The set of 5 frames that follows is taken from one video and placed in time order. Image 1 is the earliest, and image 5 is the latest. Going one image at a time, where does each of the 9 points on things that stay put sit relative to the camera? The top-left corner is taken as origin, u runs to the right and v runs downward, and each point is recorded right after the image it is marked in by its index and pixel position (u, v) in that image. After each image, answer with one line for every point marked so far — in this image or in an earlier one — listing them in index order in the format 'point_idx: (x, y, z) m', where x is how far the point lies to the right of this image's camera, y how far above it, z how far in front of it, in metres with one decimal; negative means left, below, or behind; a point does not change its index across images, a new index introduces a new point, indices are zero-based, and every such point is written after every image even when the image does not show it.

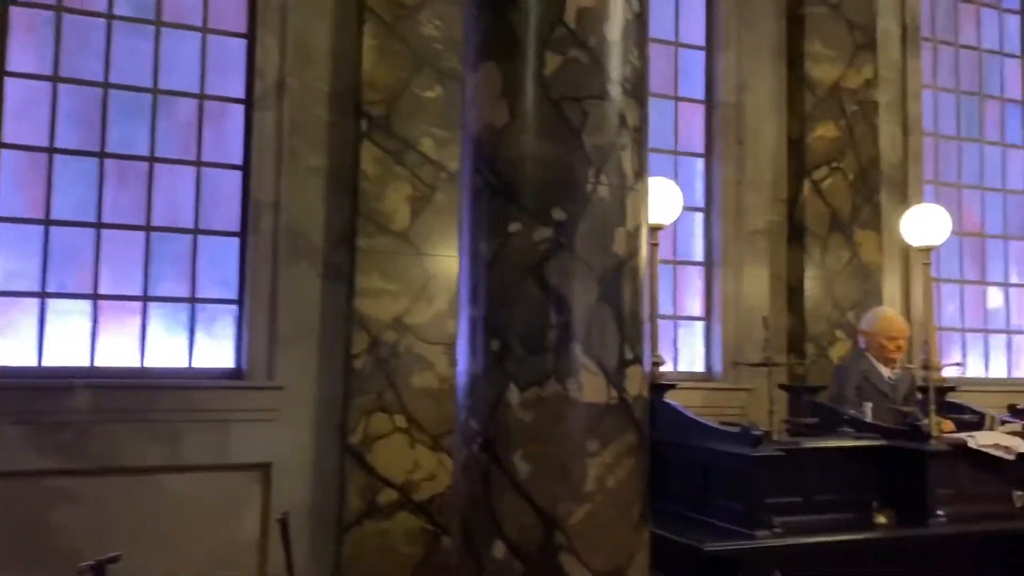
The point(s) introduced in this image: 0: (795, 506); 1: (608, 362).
0: (+1.4, -1.1, +4.2) m
1: (+0.4, -0.3, +3.6) m
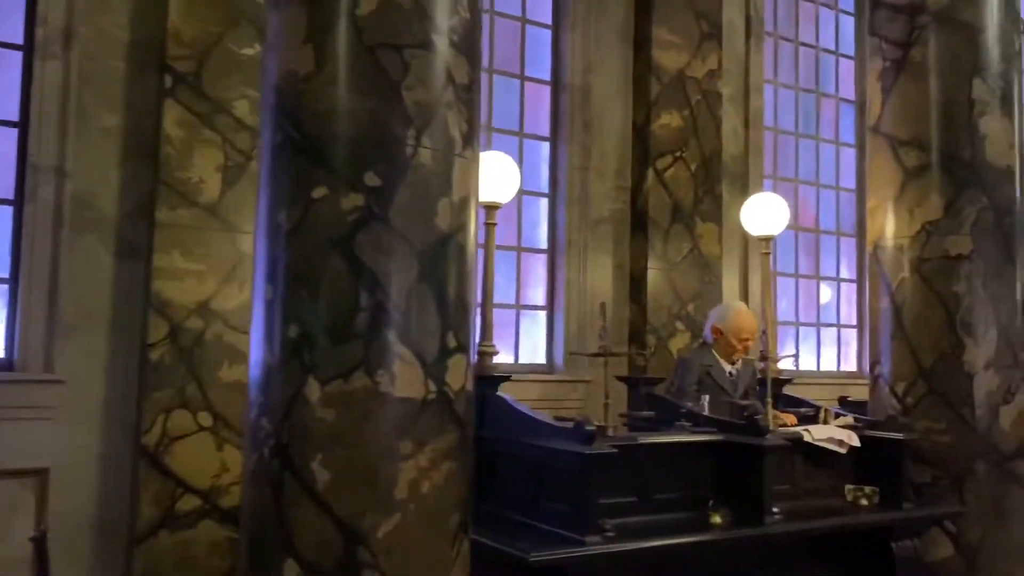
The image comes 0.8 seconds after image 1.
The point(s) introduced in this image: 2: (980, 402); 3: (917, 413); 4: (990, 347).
0: (+0.5, -1.0, +3.9) m
1: (-0.3, -0.2, +3.2) m
2: (+2.6, -0.6, +4.9) m
3: (+2.3, -0.7, +5.0) m
4: (+2.7, -0.3, +4.9) m
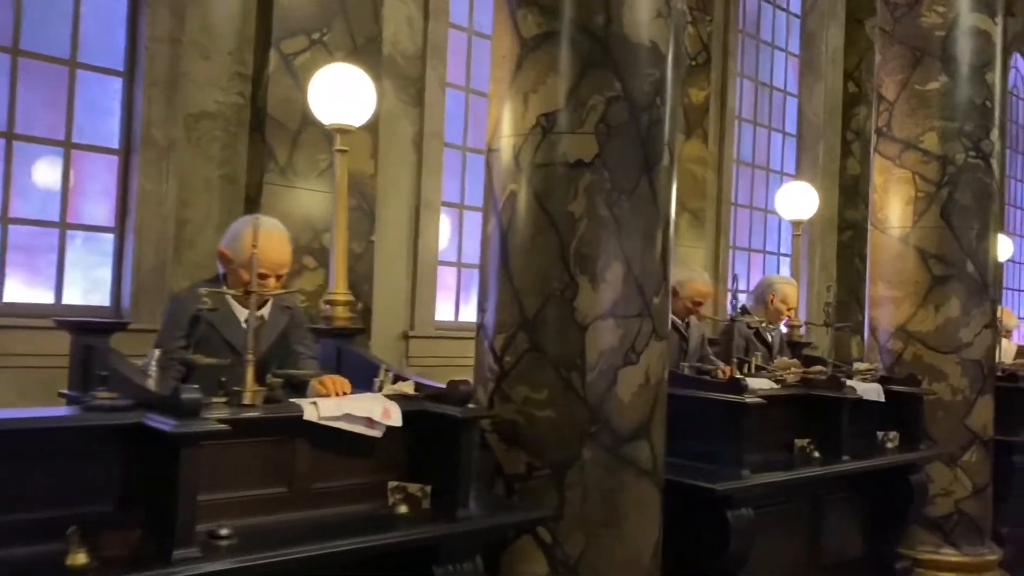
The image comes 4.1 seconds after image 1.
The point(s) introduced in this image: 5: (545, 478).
0: (-1.6, -0.6, +2.1) m
1: (-2.2, +0.1, +1.3) m
2: (+0.3, -0.3, +3.5) m
3: (0.0, -0.4, +3.6) m
4: (+0.4, 0.0, +3.6) m
5: (+0.1, -0.8, +3.5) m
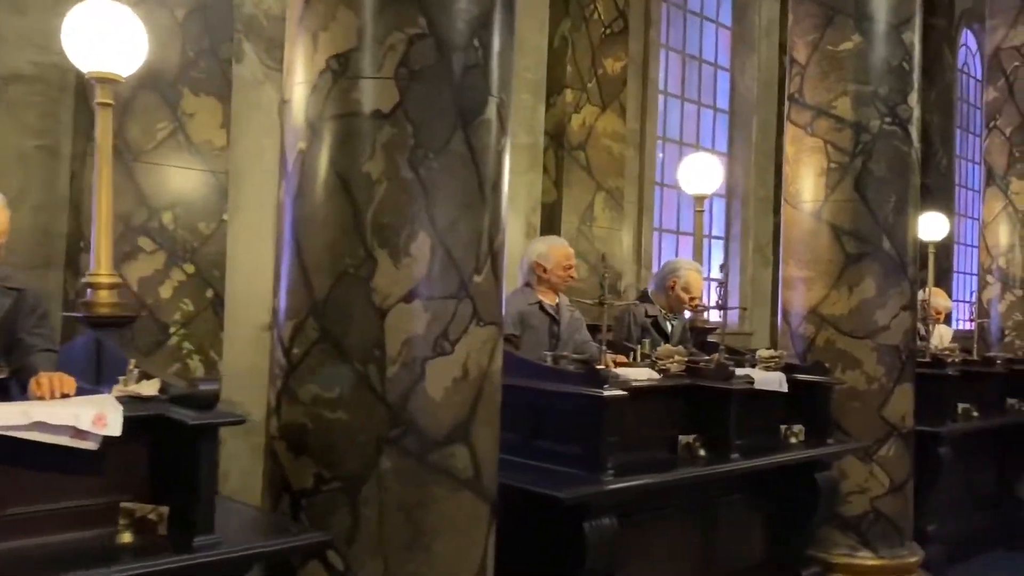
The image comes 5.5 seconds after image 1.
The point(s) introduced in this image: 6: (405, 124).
0: (-2.3, -0.6, +1.5) m
1: (-2.9, +0.1, +0.6) m
2: (-0.4, -0.2, +3.0) m
3: (-0.7, -0.3, +3.0) m
4: (-0.3, +0.1, +3.0) m
5: (-0.6, -0.7, +3.0) m
6: (-0.4, +0.6, +3.0) m
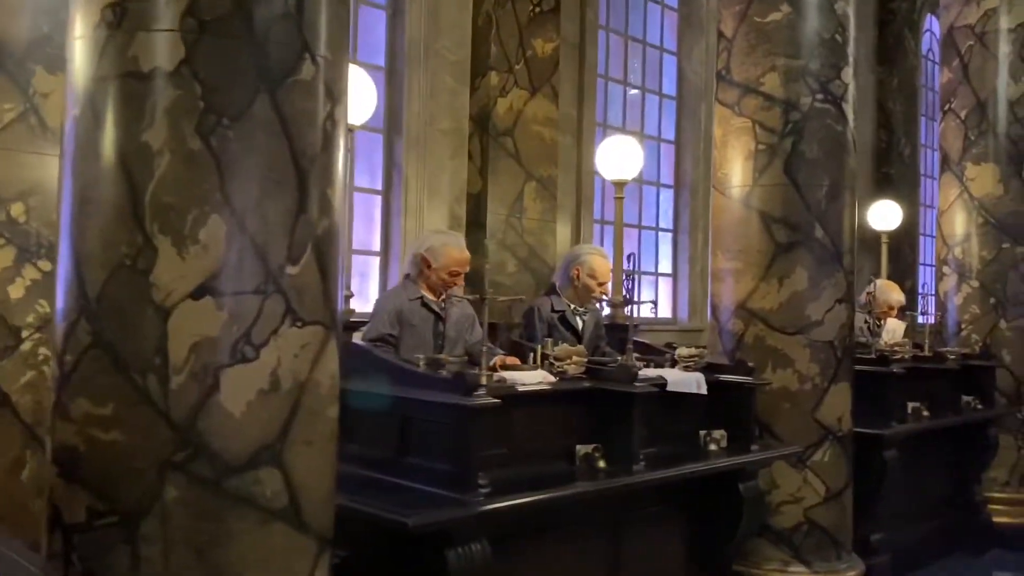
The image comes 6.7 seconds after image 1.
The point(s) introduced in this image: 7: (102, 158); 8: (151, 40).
0: (-2.8, -0.6, +1.0) m
1: (-3.4, +0.1, +0.1) m
2: (-1.0, -0.2, +2.5) m
3: (-1.3, -0.3, +2.5) m
4: (-0.9, +0.1, +2.5) m
5: (-1.1, -0.7, +2.5) m
6: (-0.9, +0.6, +2.5) m
7: (-1.2, +0.4, +2.5) m
8: (-1.0, +0.7, +2.5) m
